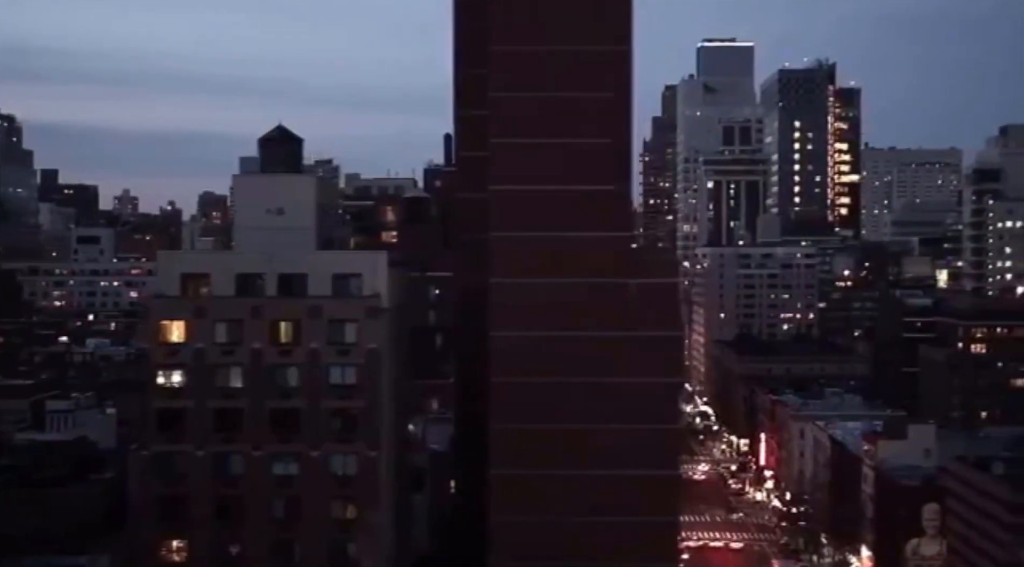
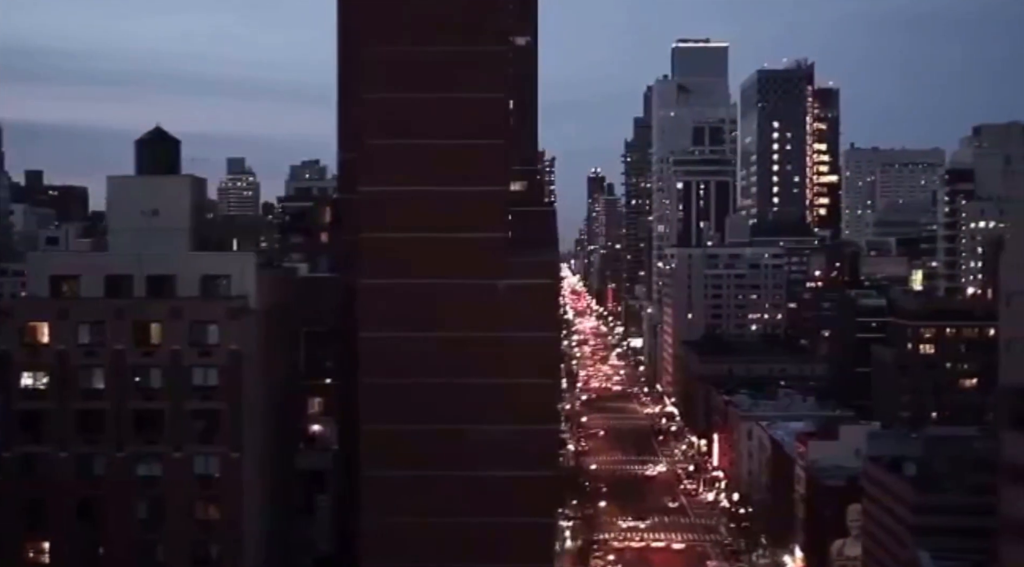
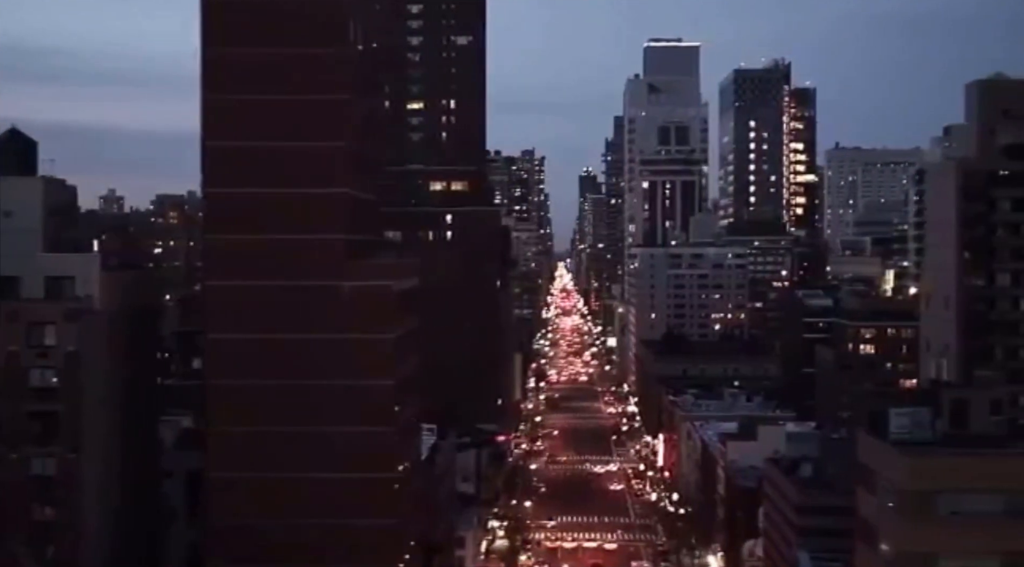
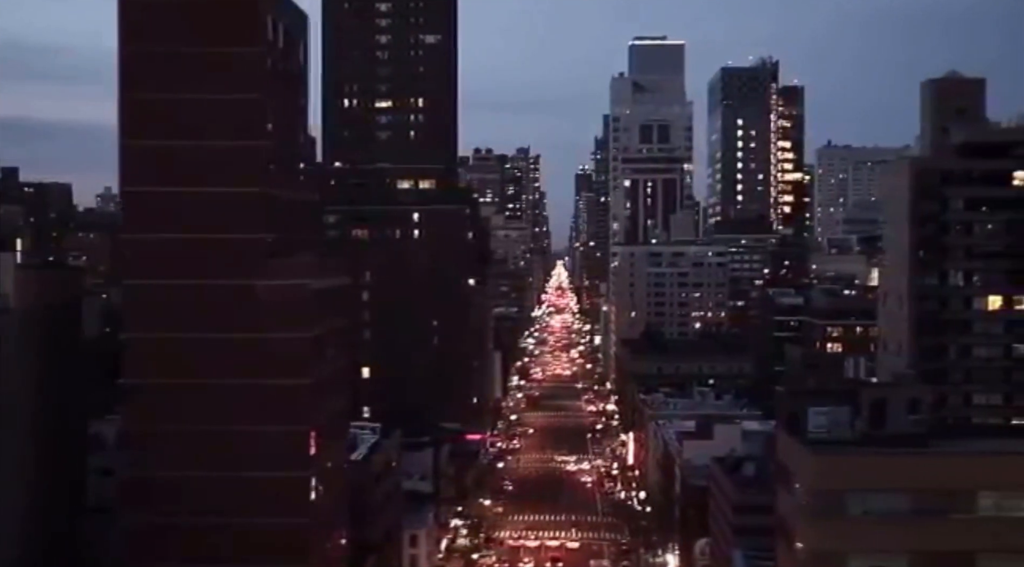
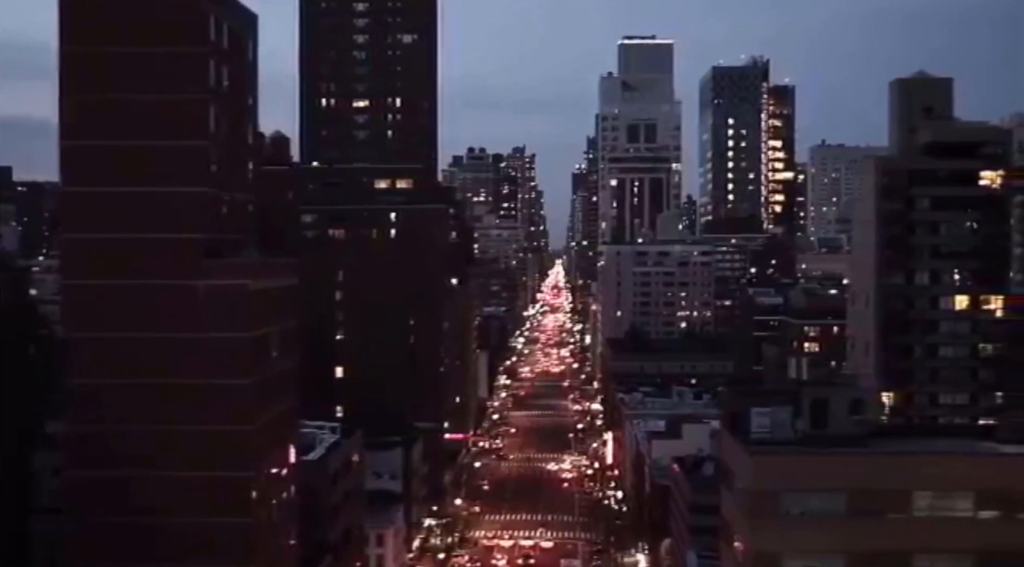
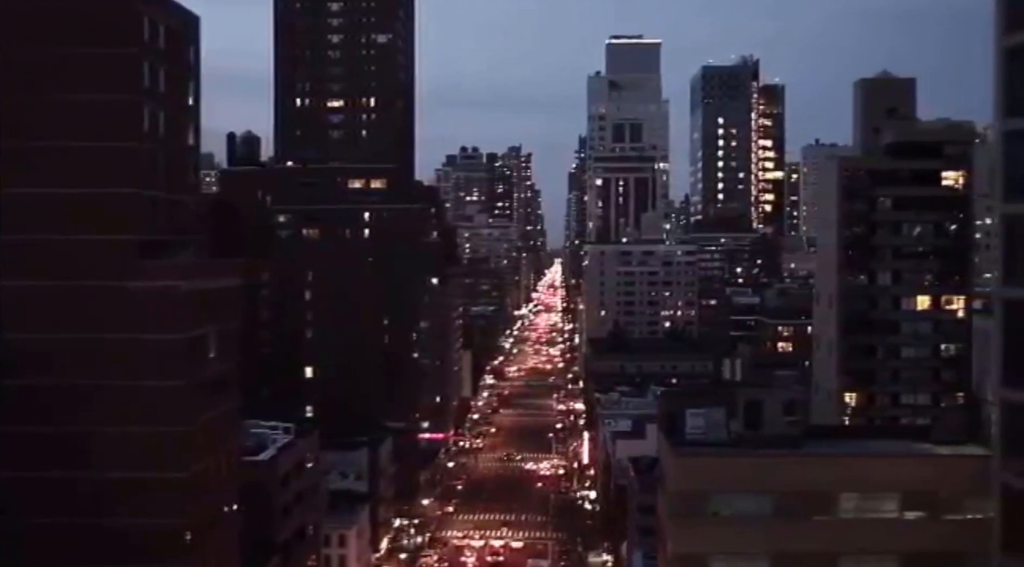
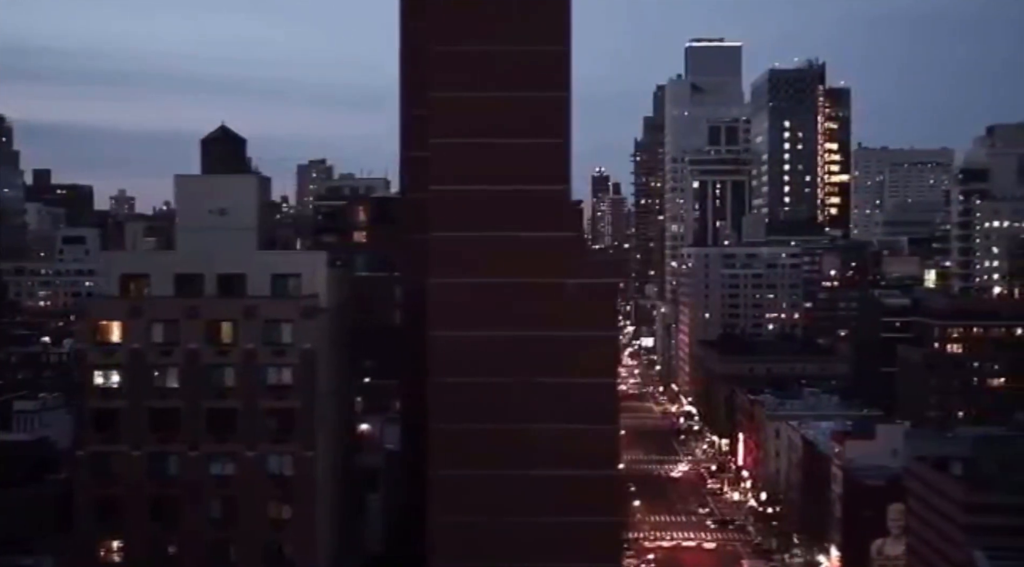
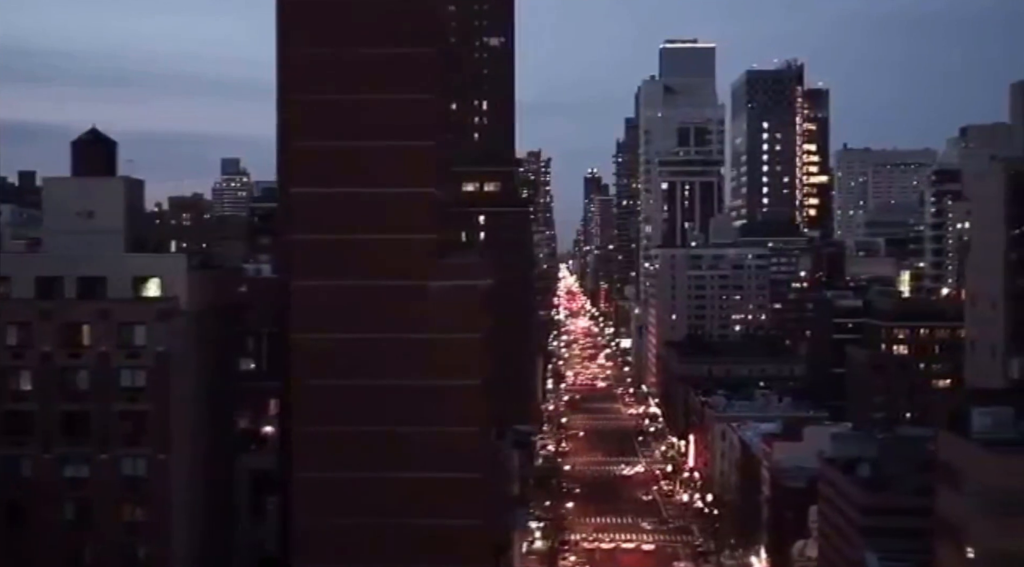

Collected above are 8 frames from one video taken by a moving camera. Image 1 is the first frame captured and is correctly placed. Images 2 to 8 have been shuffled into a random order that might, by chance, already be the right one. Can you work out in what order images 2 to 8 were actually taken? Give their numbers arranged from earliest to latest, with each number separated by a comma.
7, 2, 8, 3, 4, 5, 6
